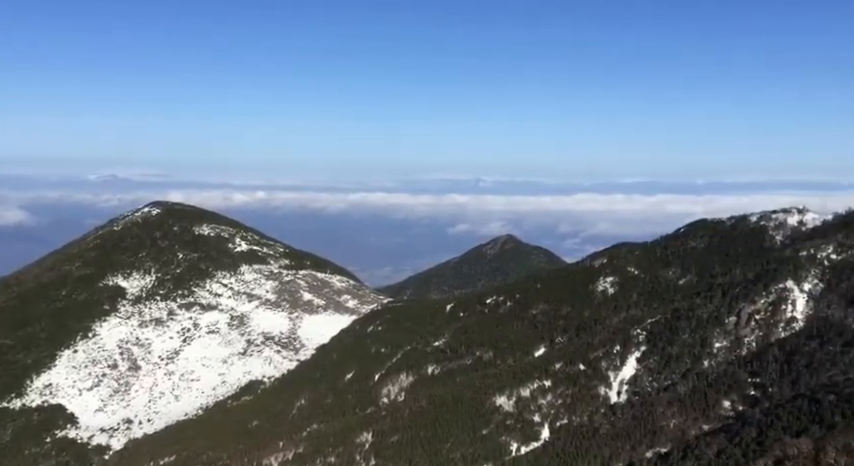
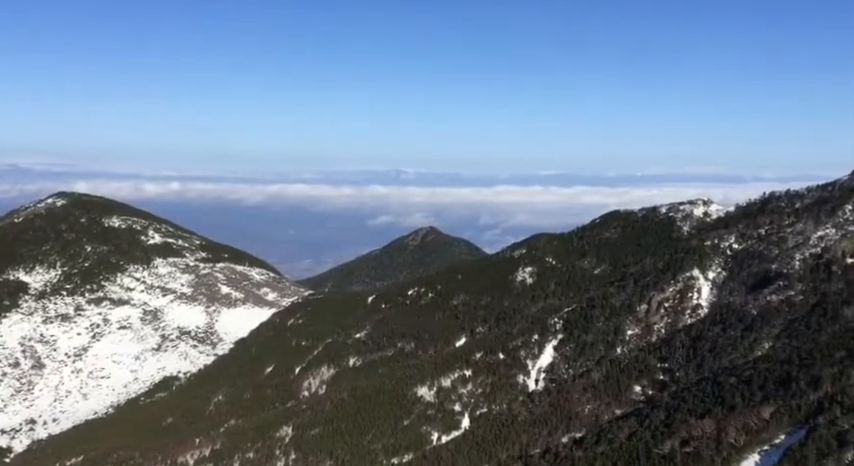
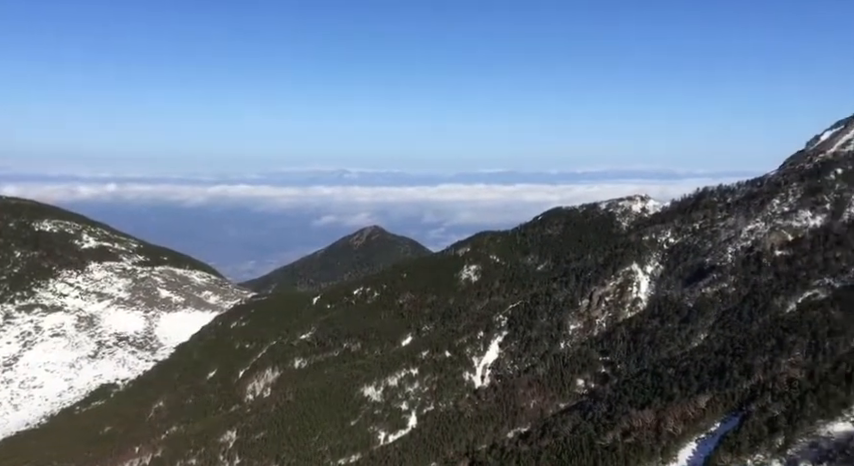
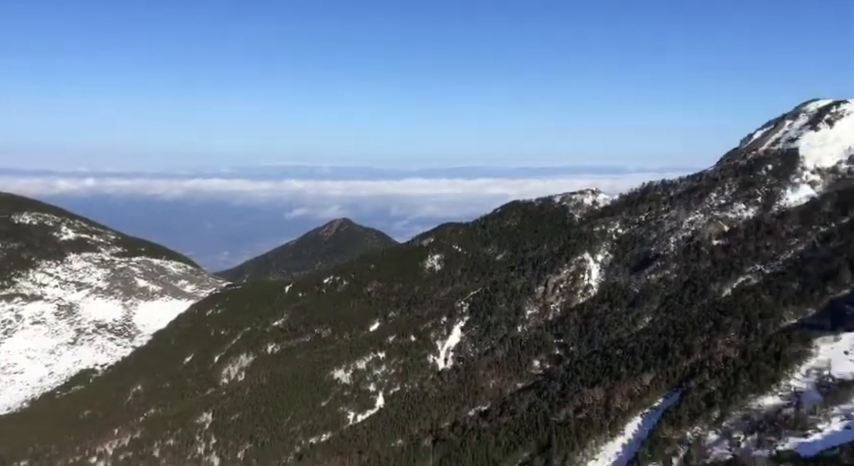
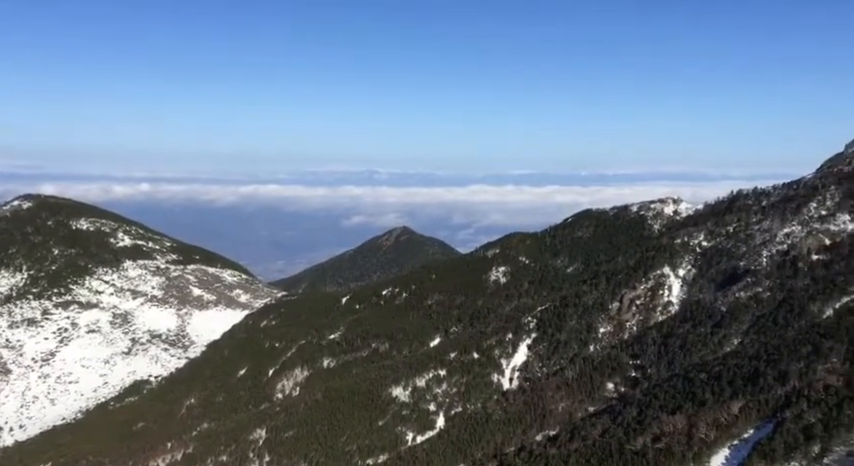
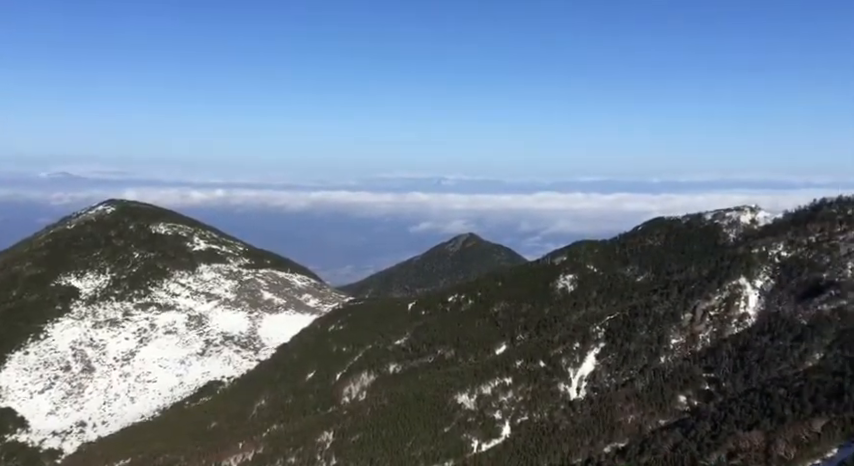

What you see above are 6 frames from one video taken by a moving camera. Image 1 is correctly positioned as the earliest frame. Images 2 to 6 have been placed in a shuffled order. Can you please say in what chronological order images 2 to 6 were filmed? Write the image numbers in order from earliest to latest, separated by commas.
6, 2, 5, 3, 4
